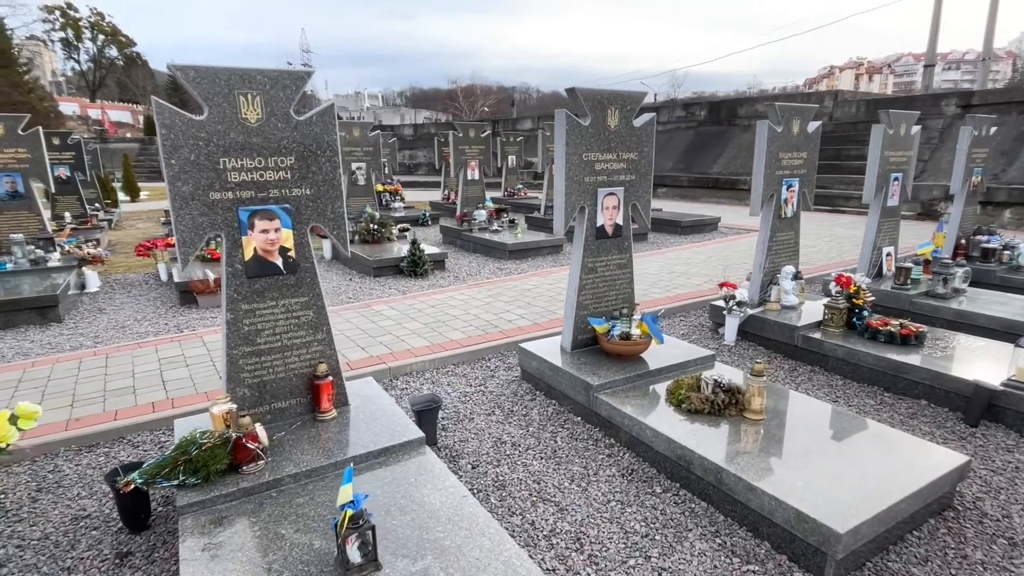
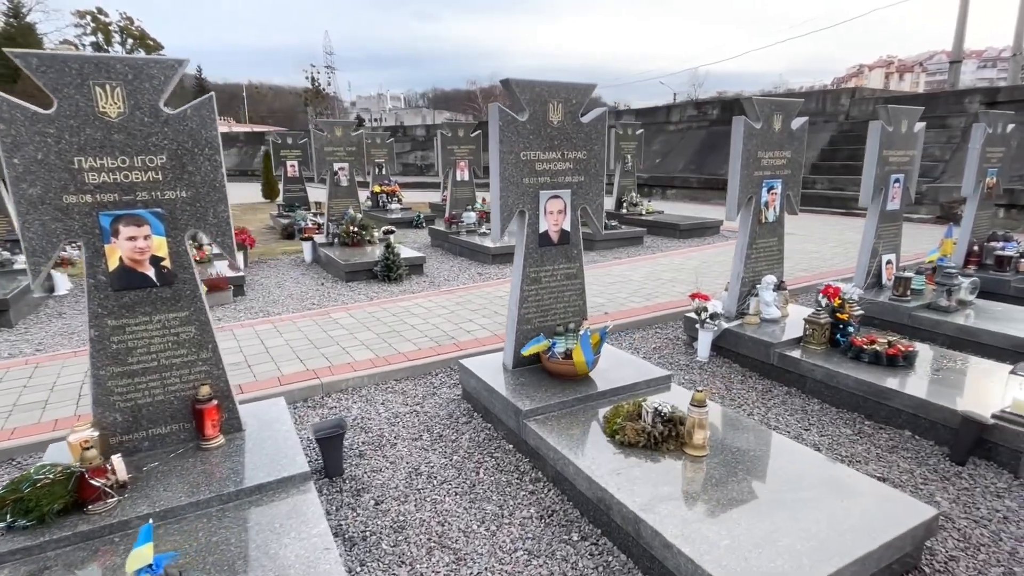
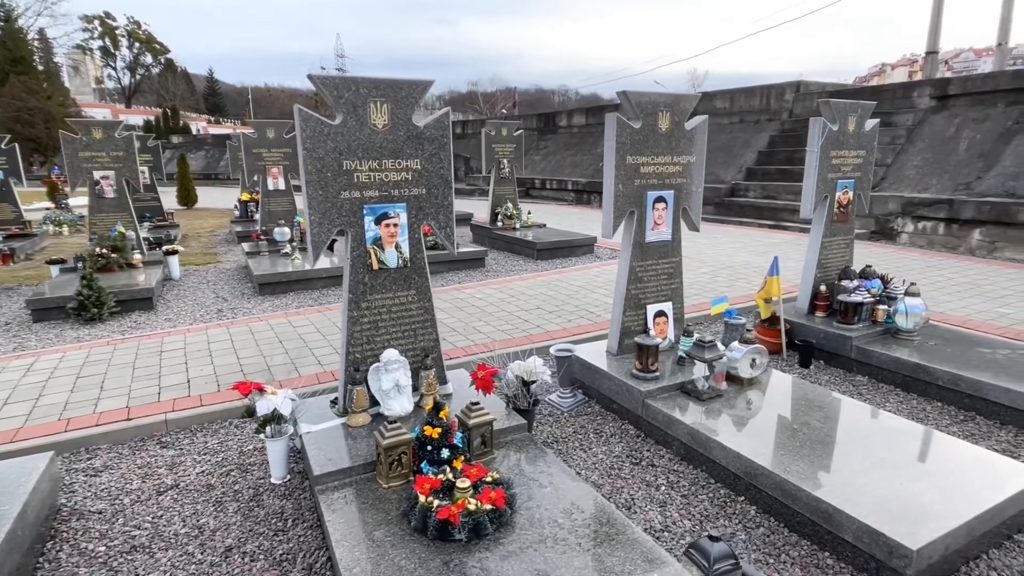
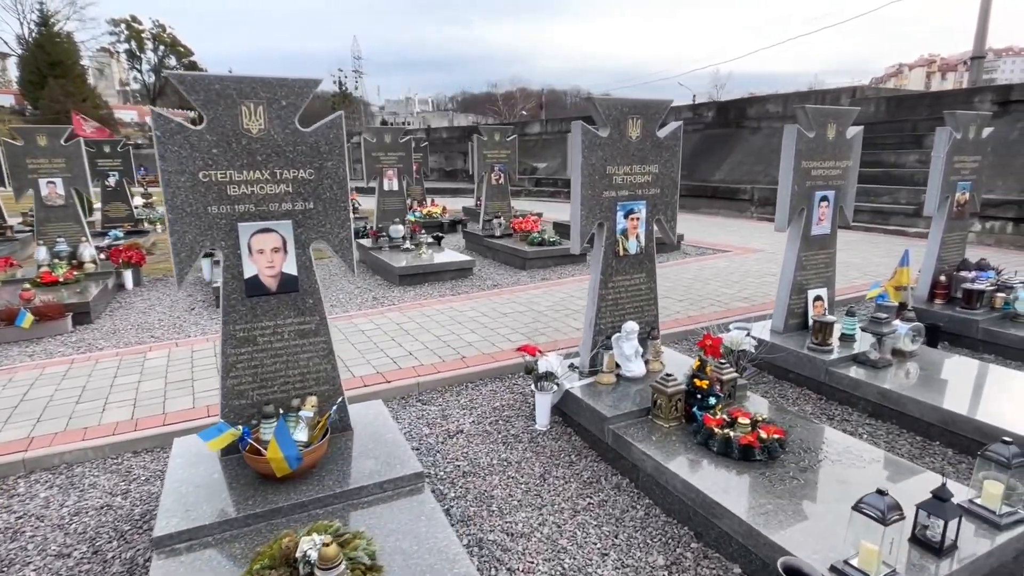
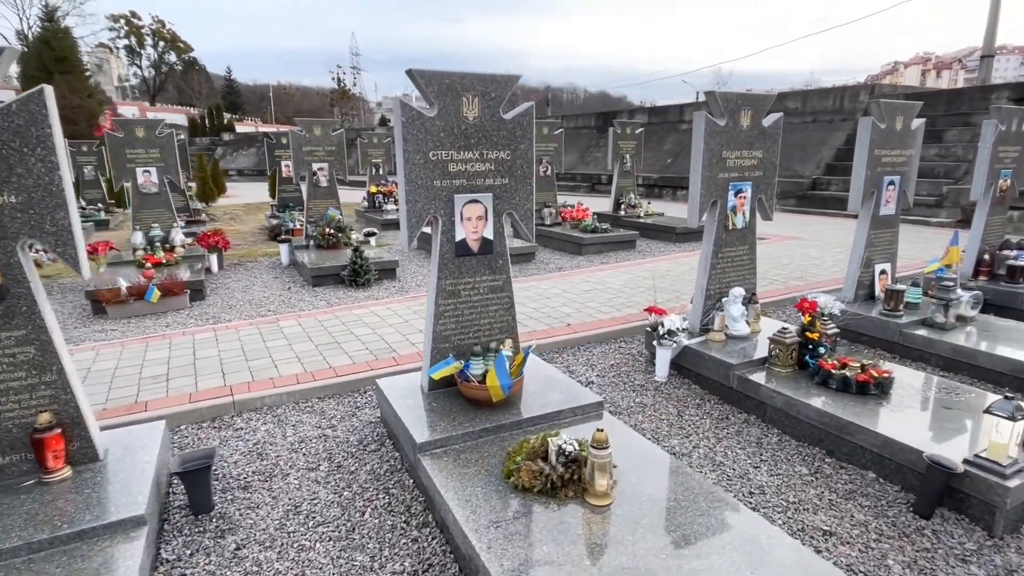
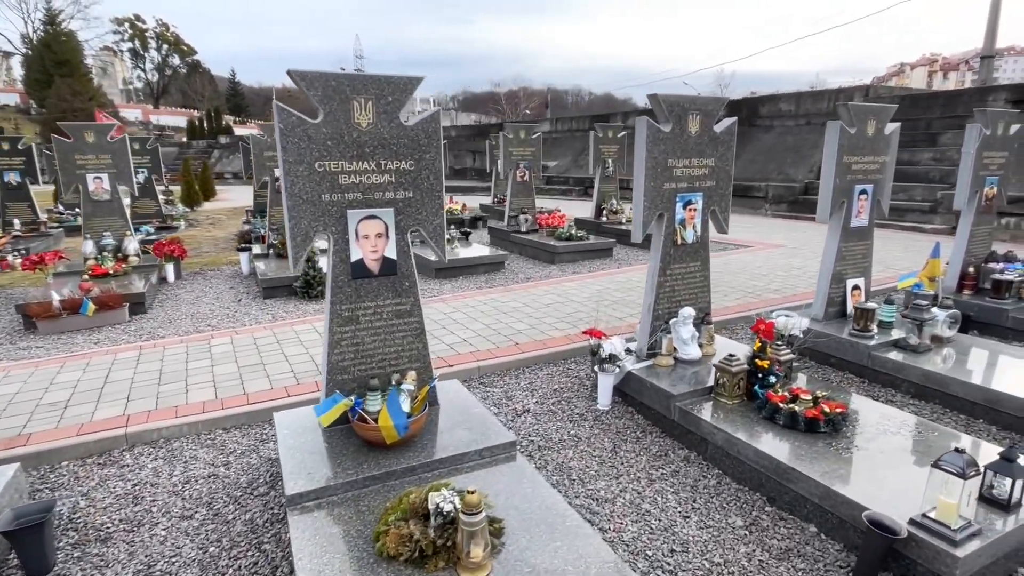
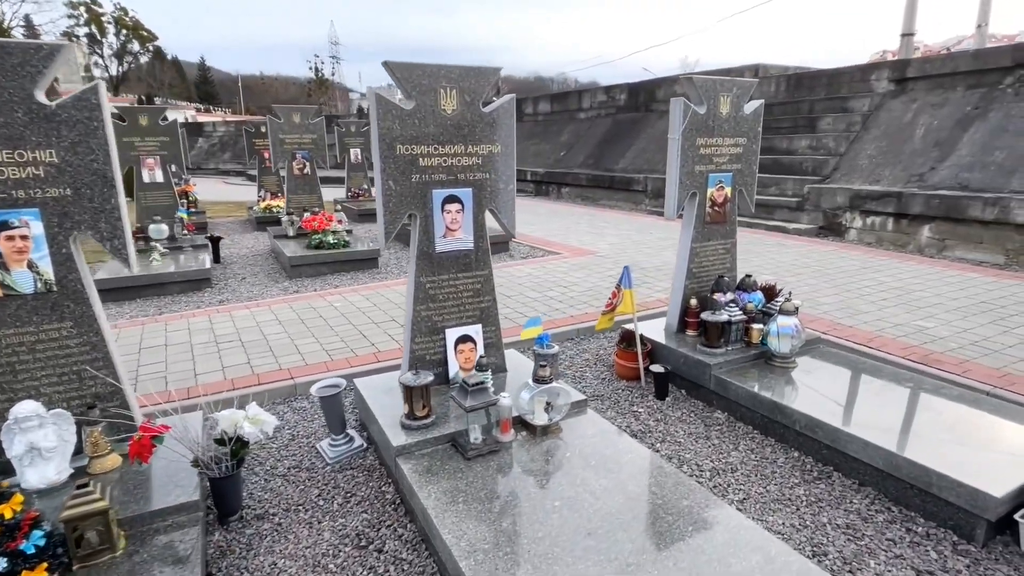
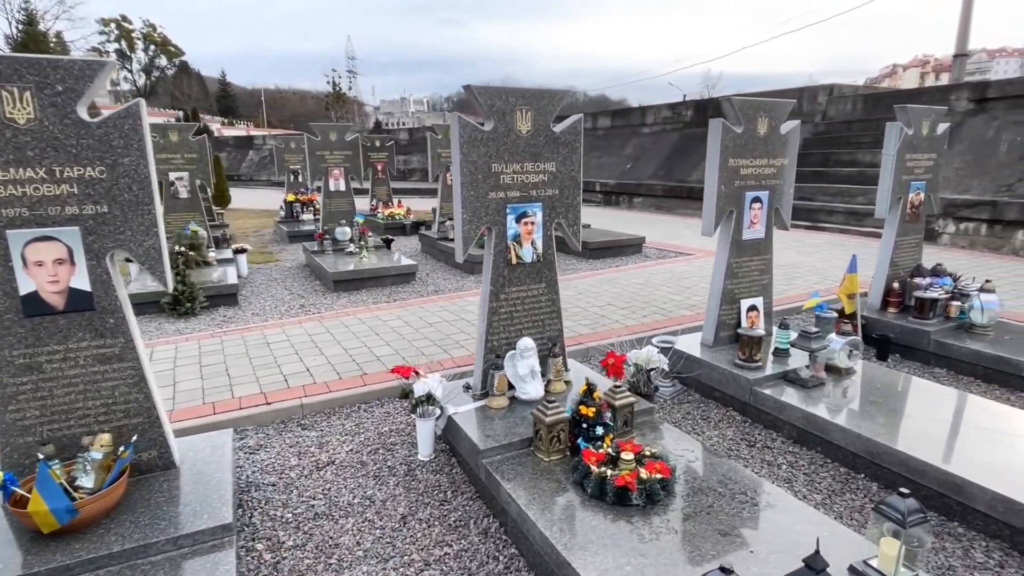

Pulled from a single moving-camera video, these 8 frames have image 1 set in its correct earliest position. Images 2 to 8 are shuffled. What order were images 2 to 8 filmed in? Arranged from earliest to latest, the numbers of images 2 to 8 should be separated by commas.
2, 5, 6, 4, 8, 3, 7
